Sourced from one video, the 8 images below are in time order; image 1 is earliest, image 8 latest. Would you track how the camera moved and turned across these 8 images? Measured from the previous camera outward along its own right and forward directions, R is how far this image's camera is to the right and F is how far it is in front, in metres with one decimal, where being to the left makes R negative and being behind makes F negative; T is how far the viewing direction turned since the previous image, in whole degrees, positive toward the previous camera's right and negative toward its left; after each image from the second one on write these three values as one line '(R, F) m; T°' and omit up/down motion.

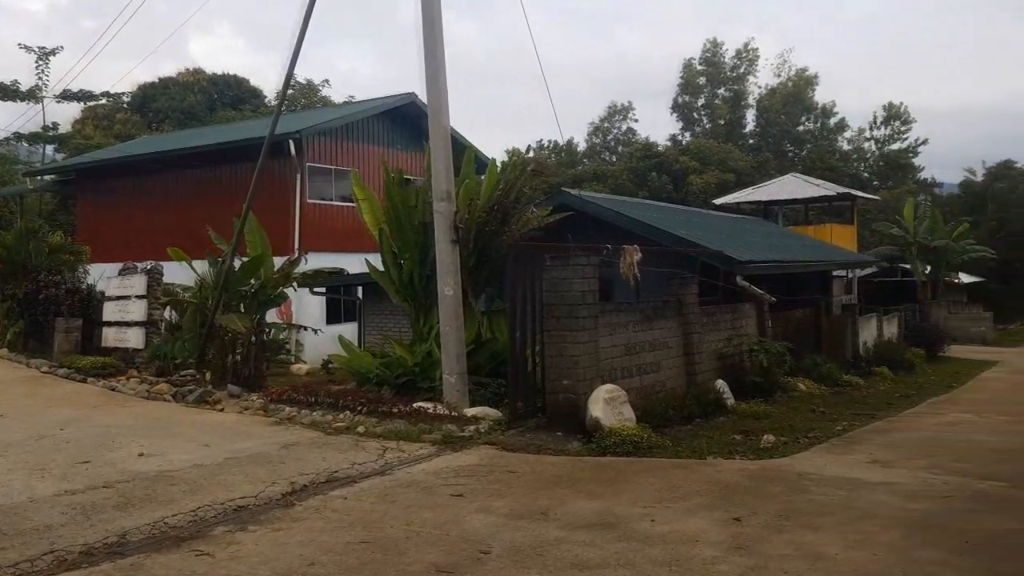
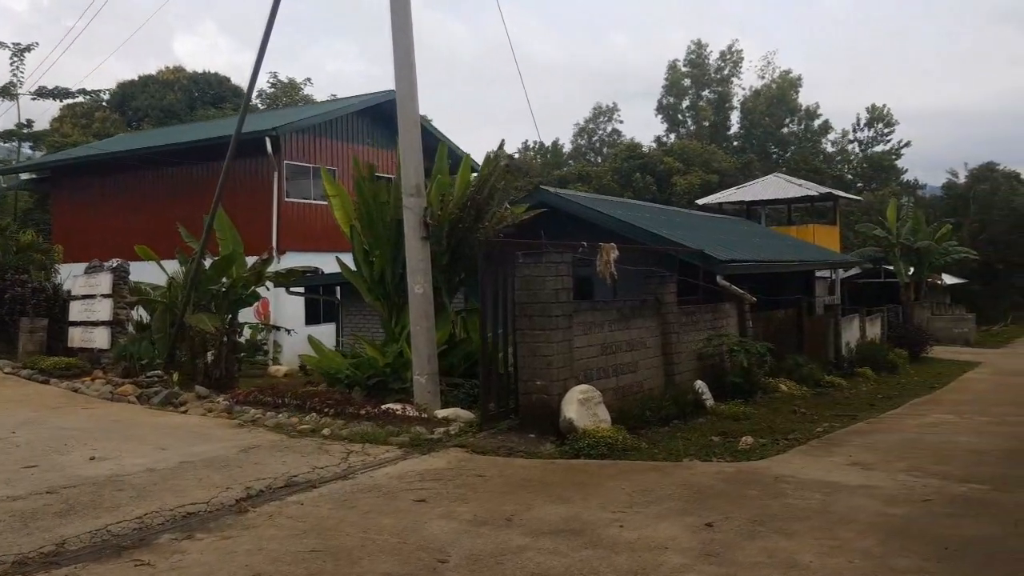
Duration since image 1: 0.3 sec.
(+0.1, +0.2) m; +1°
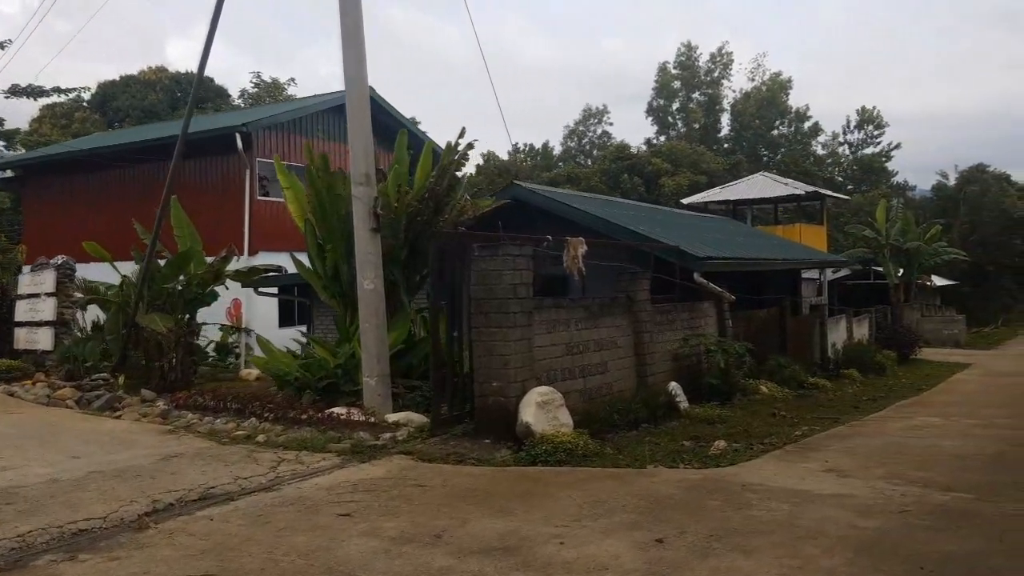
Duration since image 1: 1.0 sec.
(+0.3, +0.5) m; 0°
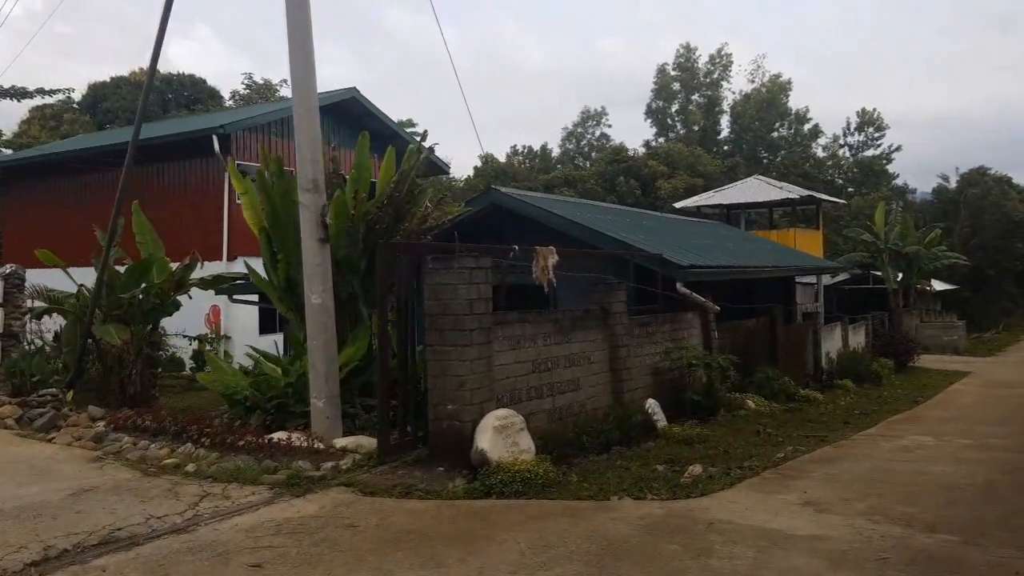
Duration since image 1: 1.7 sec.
(+0.4, +0.5) m; 0°
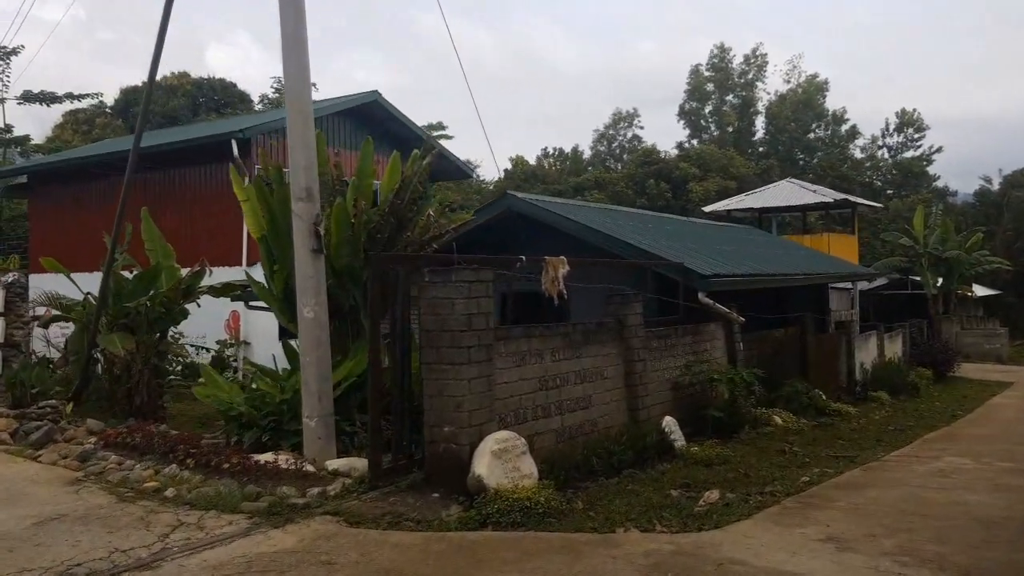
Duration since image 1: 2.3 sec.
(+0.2, +0.4) m; -2°
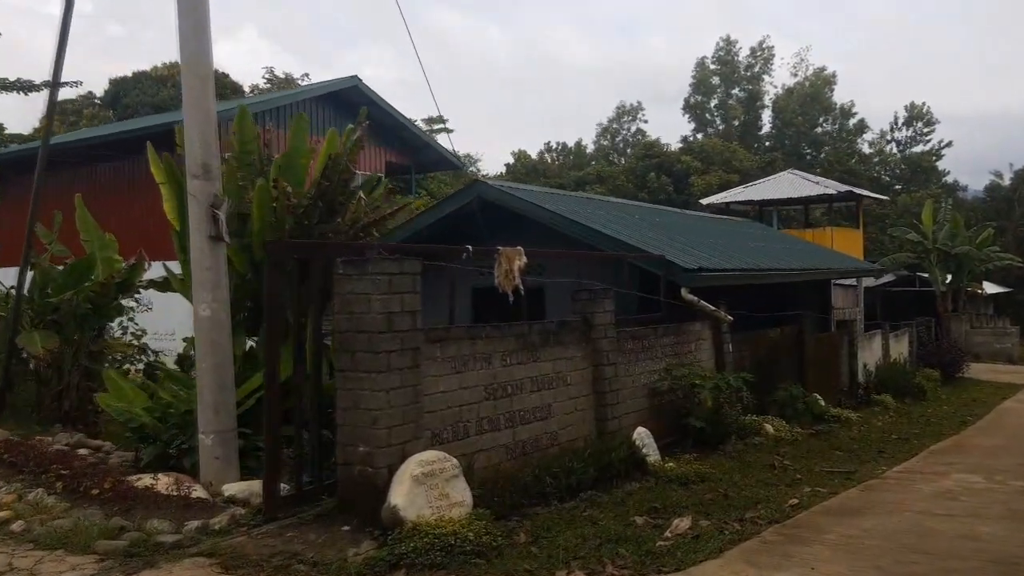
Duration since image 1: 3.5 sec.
(+0.5, +1.0) m; 0°
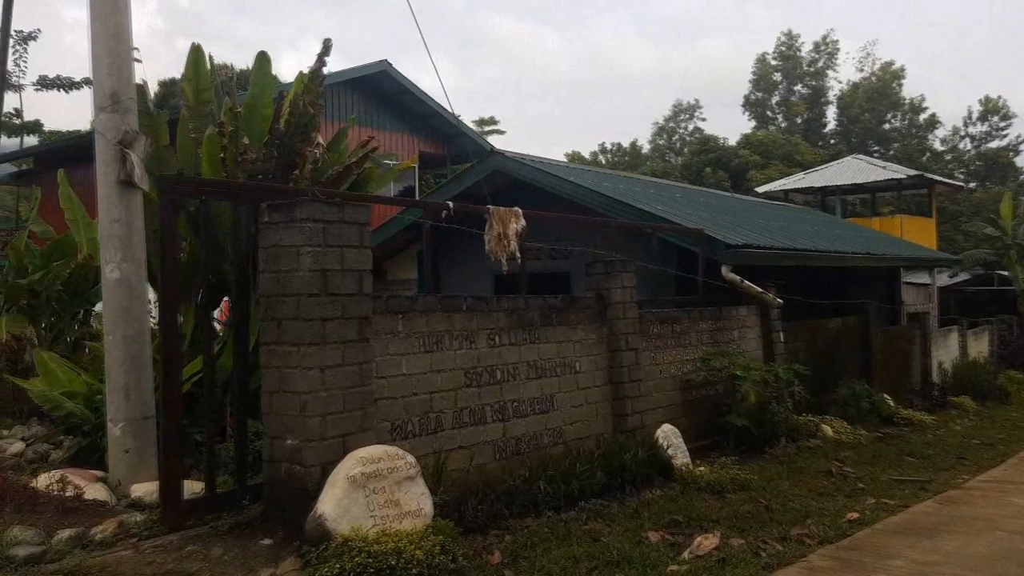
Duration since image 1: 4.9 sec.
(+0.5, +1.2) m; -4°
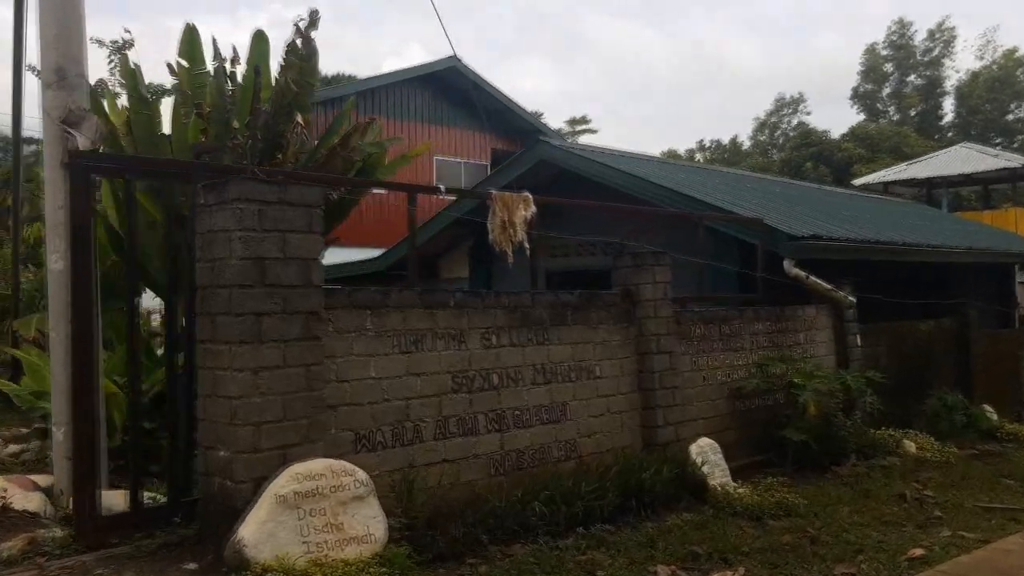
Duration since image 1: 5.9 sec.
(+0.6, +0.7) m; -7°
